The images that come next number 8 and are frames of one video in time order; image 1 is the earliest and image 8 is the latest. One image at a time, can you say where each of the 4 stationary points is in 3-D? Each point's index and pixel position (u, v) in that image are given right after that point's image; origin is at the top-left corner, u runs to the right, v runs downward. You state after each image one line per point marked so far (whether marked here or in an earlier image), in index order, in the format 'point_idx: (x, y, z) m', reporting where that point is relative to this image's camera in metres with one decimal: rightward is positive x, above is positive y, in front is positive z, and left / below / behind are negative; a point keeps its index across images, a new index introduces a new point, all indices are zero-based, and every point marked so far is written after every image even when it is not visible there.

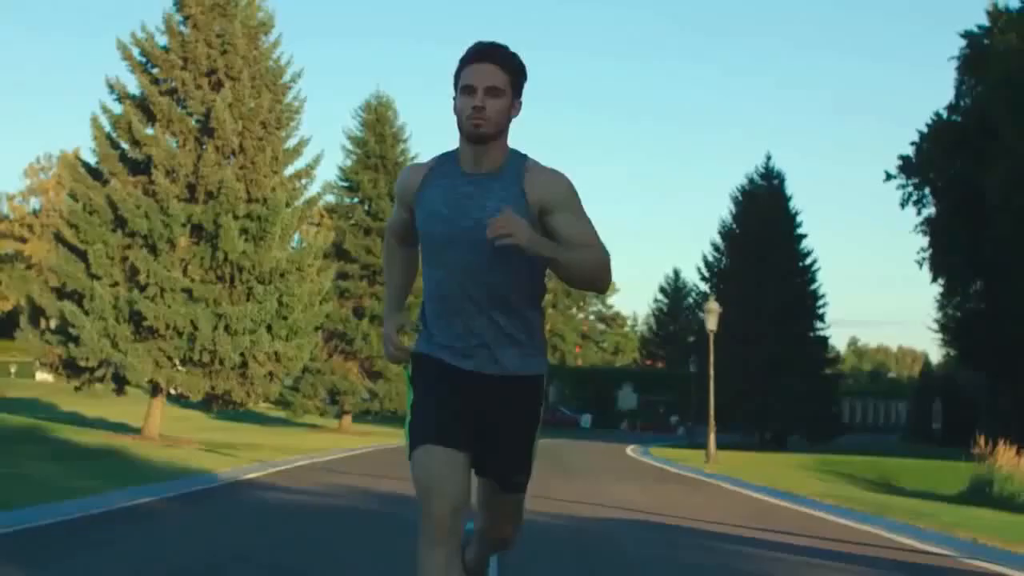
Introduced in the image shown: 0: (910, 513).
0: (+4.6, -2.6, +16.3) m
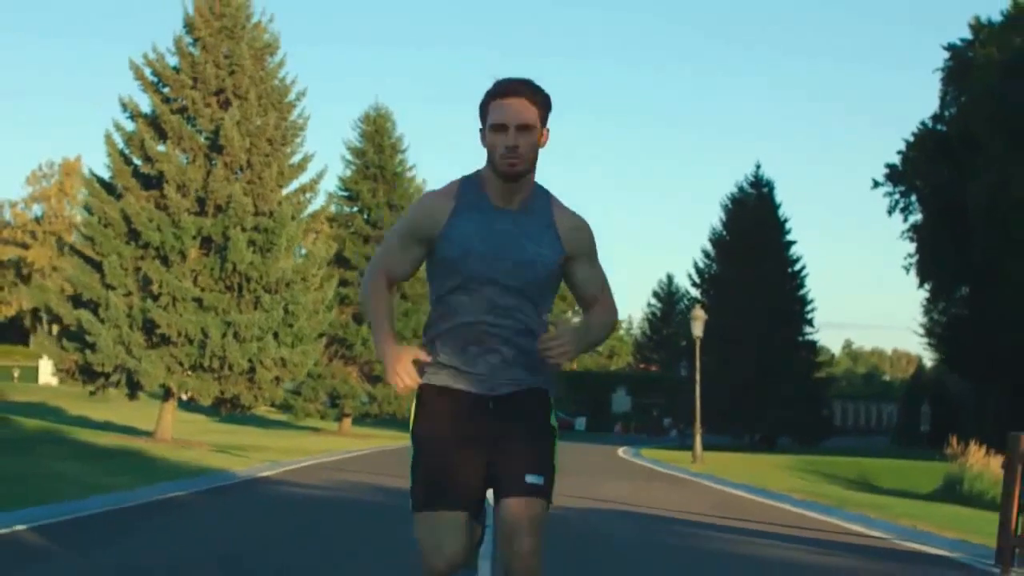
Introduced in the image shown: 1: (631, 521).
0: (+4.5, -2.7, +17.9) m
1: (+1.4, -2.5, +15.6) m
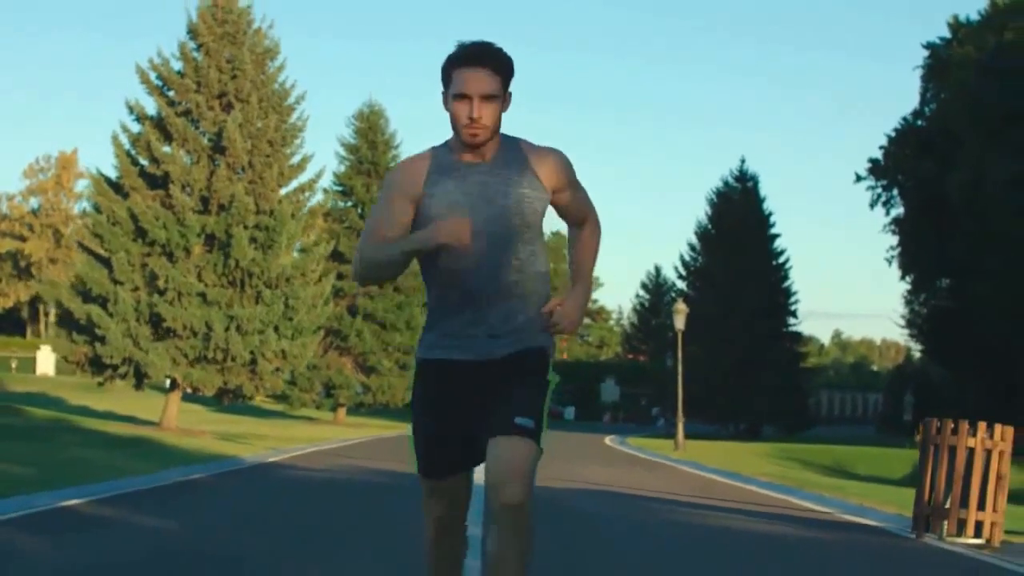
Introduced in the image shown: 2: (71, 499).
0: (+4.3, -2.7, +19.4) m
1: (+1.2, -2.5, +17.2) m
2: (-4.3, -2.0, +14.1) m
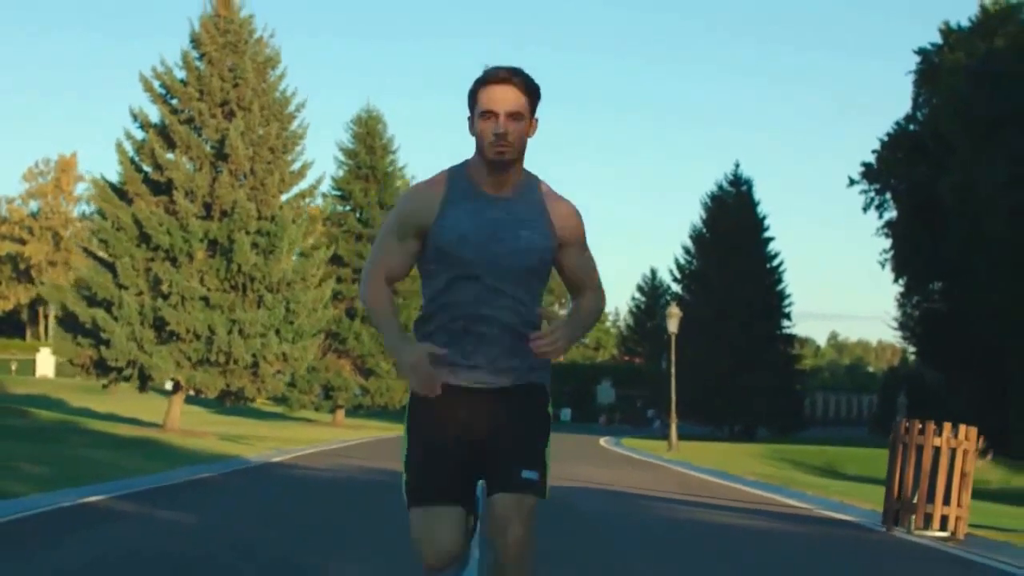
0: (+4.3, -2.8, +20.1) m
1: (+1.2, -2.6, +17.9) m
2: (-4.3, -2.1, +14.8) m
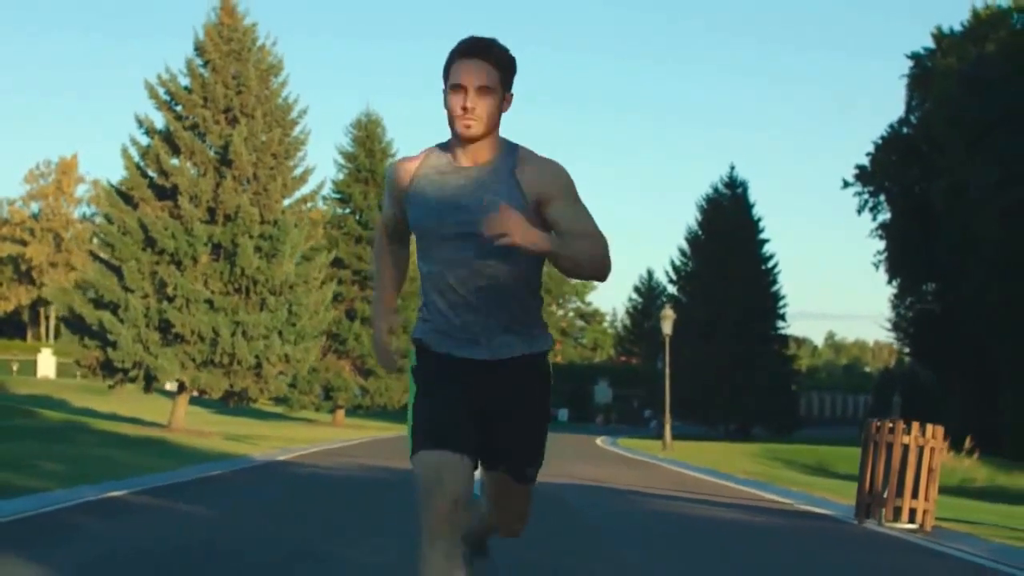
0: (+4.3, -2.9, +20.9) m
1: (+1.1, -2.7, +18.6) m
2: (-4.4, -2.2, +15.5) m
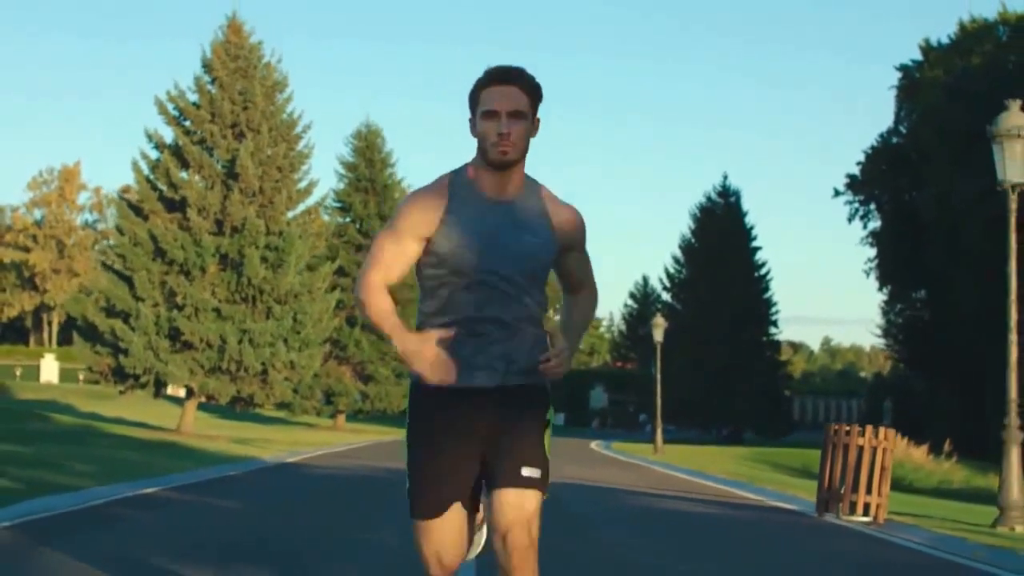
0: (+4.2, -3.0, +22.3) m
1: (+1.1, -2.8, +20.0) m
2: (-4.4, -2.3, +16.9) m
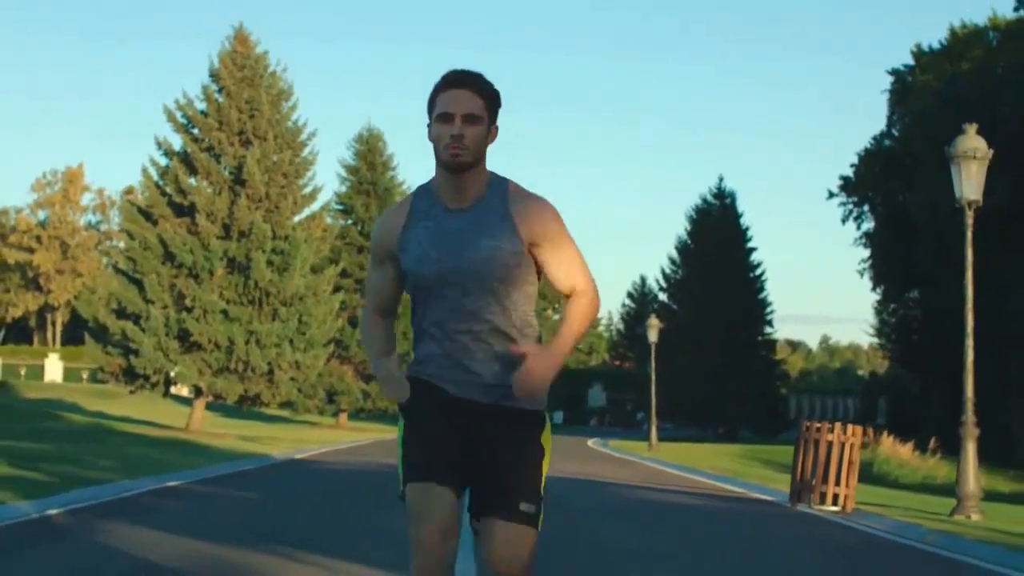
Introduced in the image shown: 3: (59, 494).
0: (+4.2, -3.1, +23.4) m
1: (+1.1, -2.9, +21.1) m
2: (-4.4, -2.4, +18.0) m
3: (-5.0, -2.3, +16.0) m
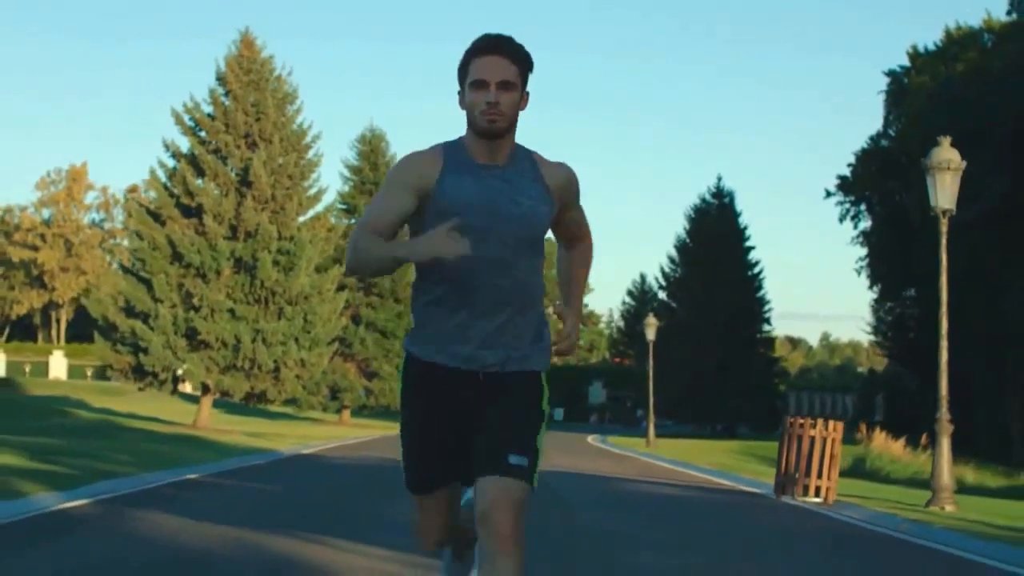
0: (+4.2, -3.1, +24.2) m
1: (+1.1, -2.9, +22.0) m
2: (-4.4, -2.4, +18.8) m
3: (-5.0, -2.3, +16.8) m
